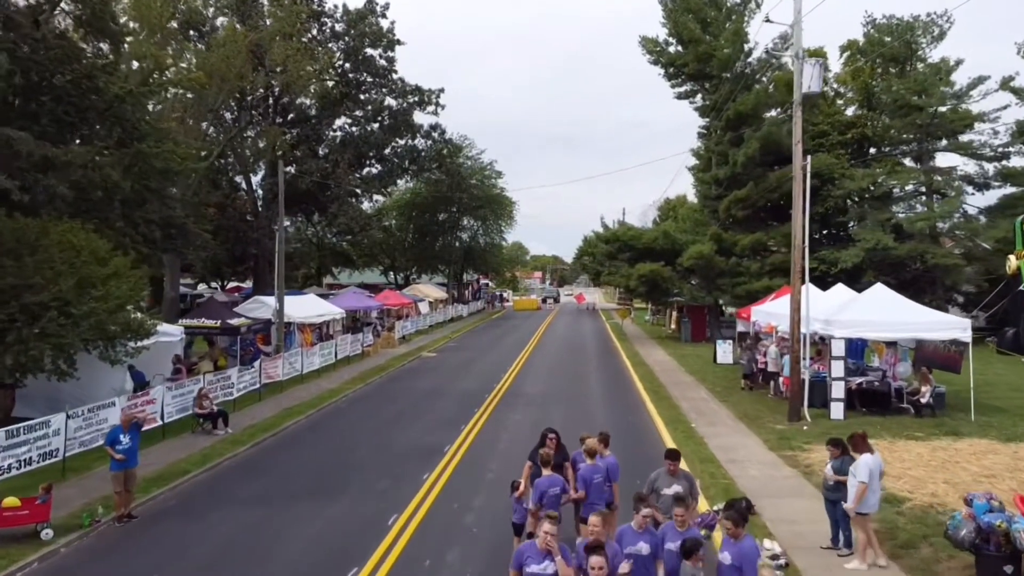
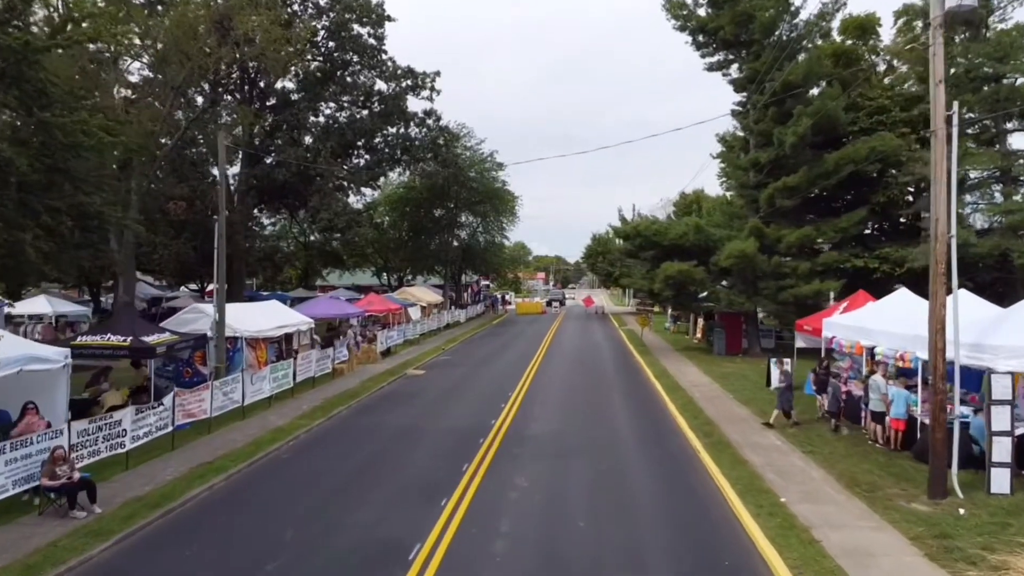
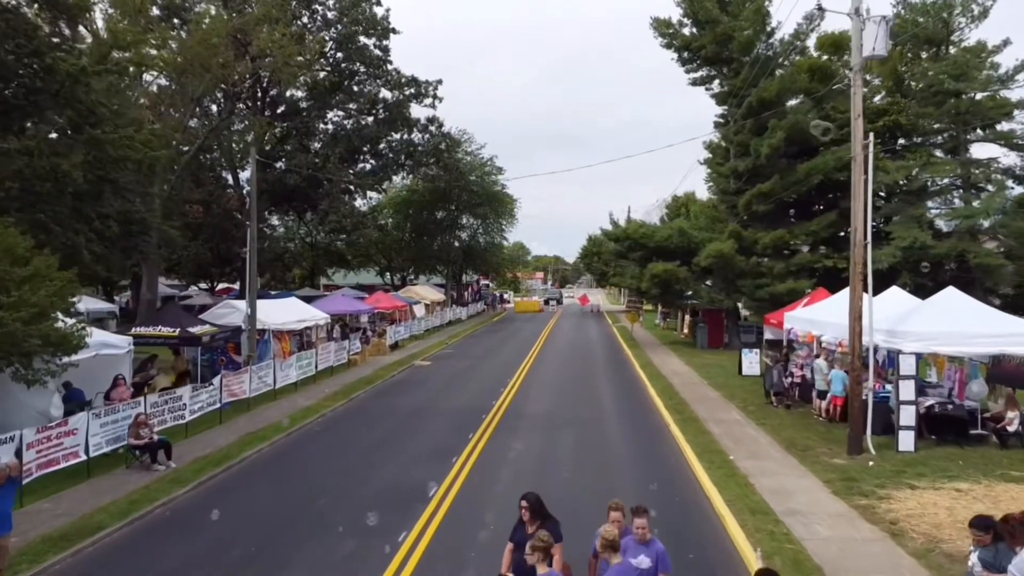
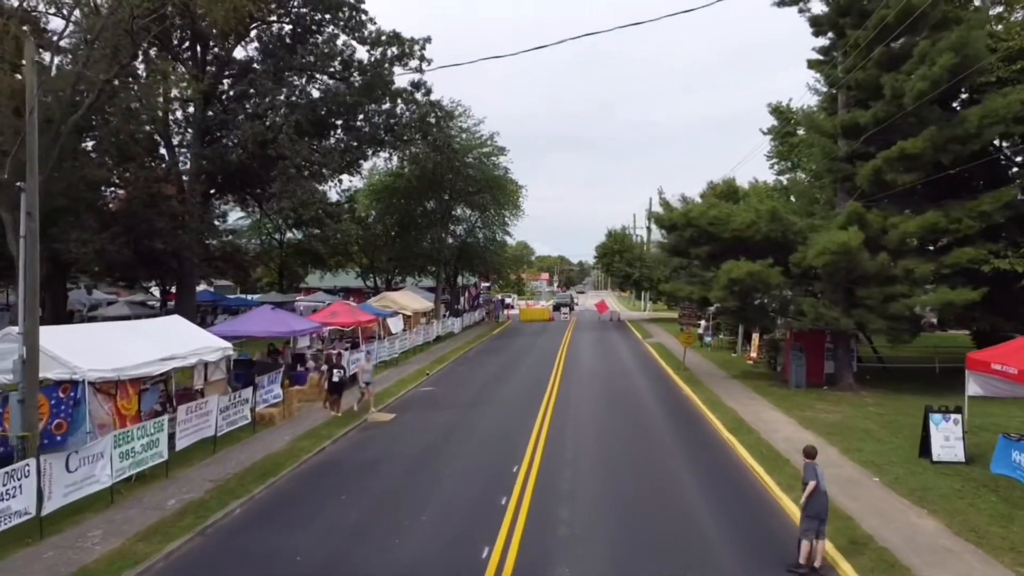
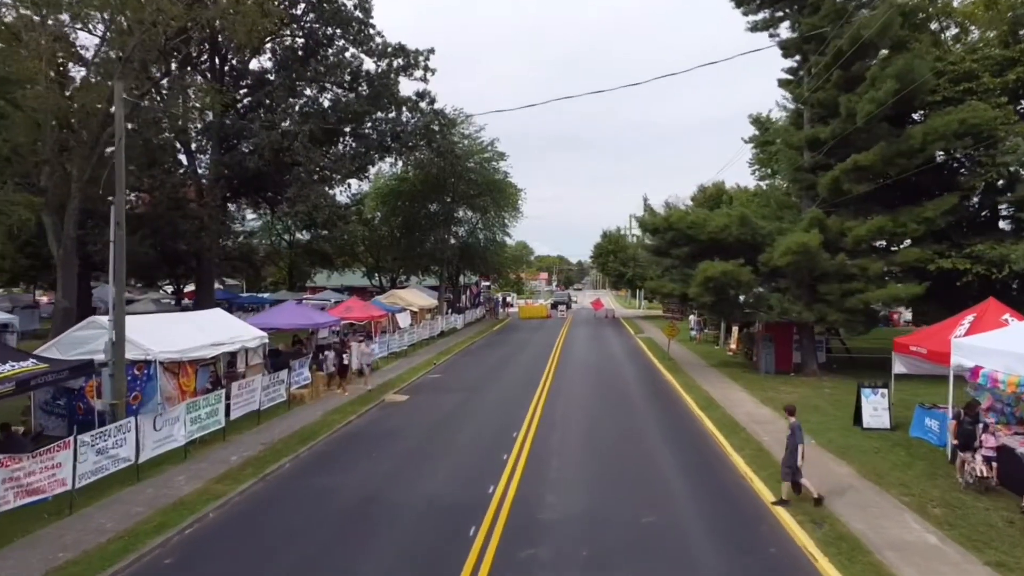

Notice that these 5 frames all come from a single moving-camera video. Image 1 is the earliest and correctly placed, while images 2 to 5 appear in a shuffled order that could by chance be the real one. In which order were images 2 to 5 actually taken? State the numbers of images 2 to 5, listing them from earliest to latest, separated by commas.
3, 2, 5, 4
